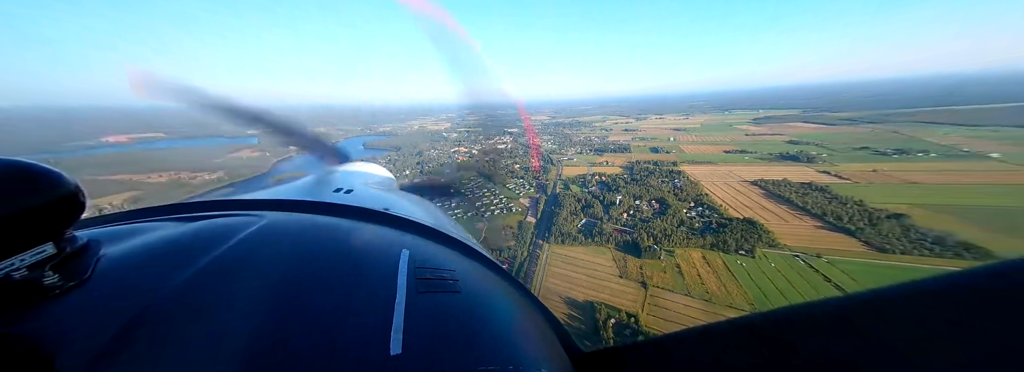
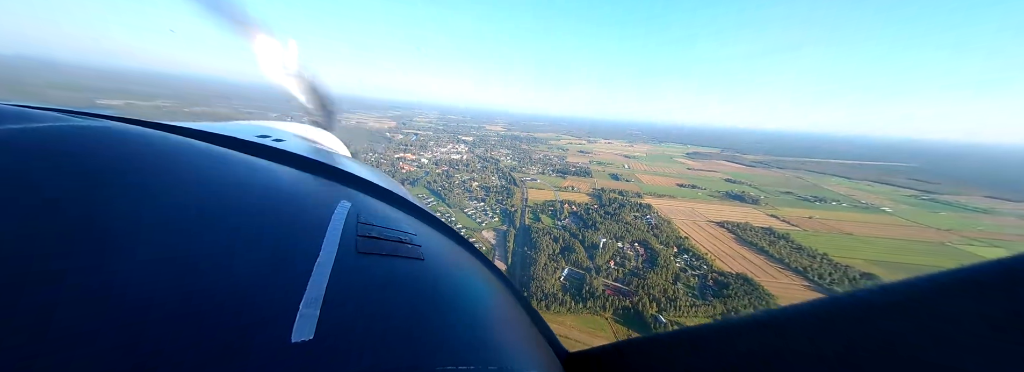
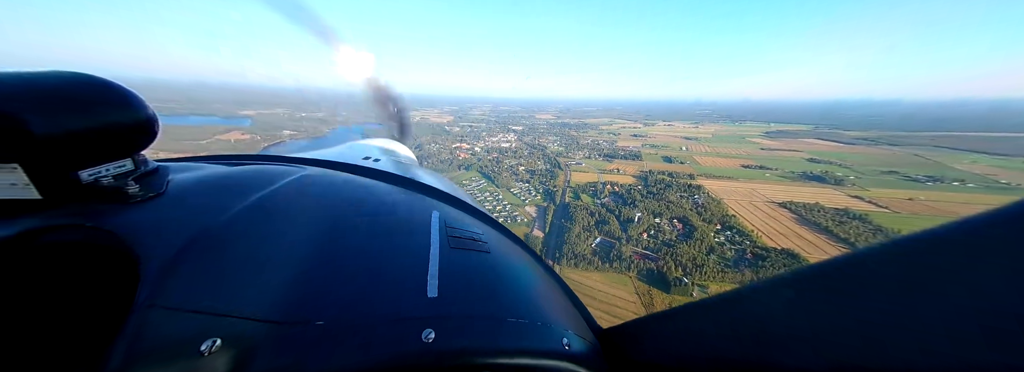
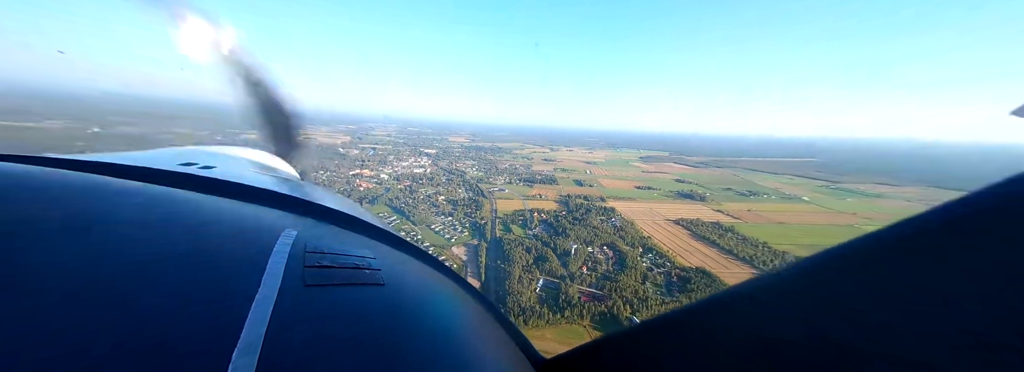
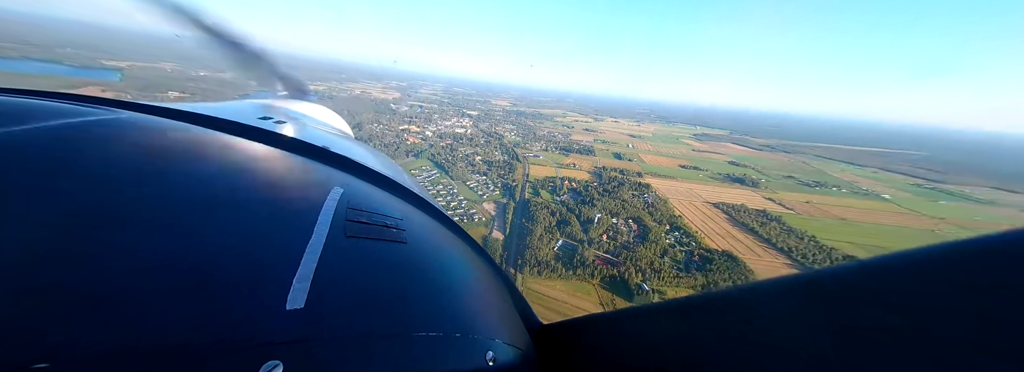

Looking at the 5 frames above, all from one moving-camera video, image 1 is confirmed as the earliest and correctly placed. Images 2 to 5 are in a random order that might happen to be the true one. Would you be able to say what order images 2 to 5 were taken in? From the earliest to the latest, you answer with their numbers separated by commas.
3, 5, 2, 4
